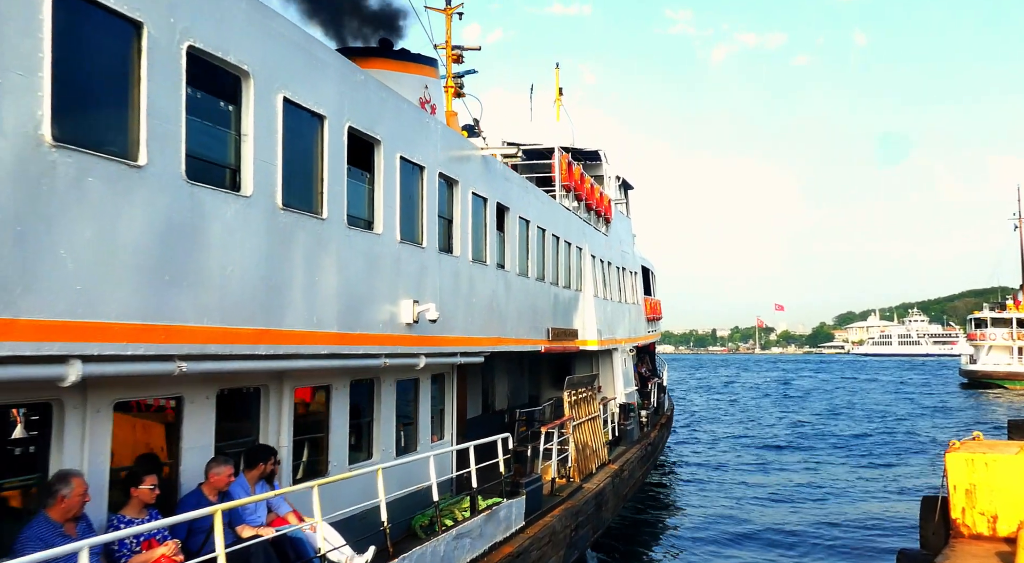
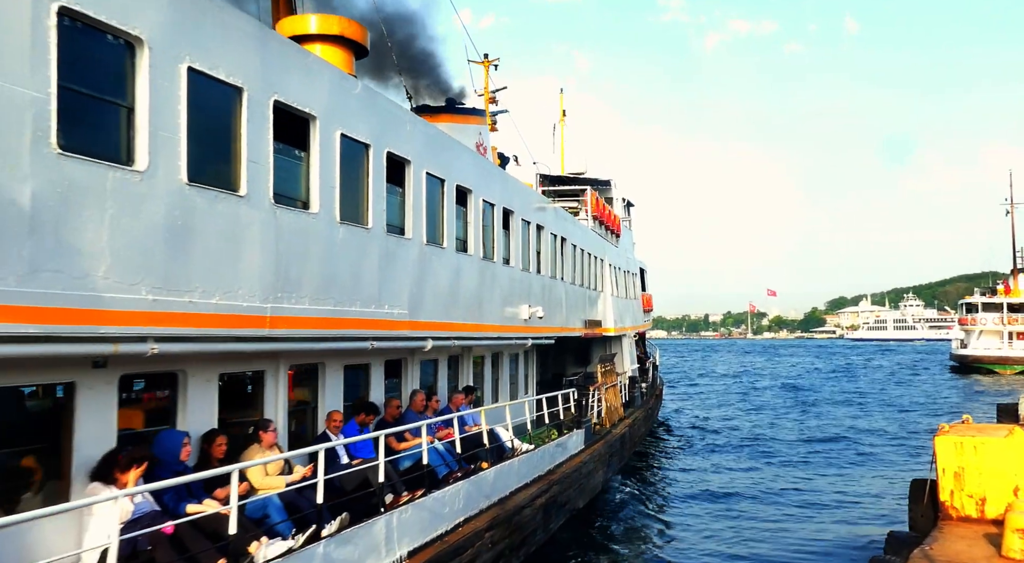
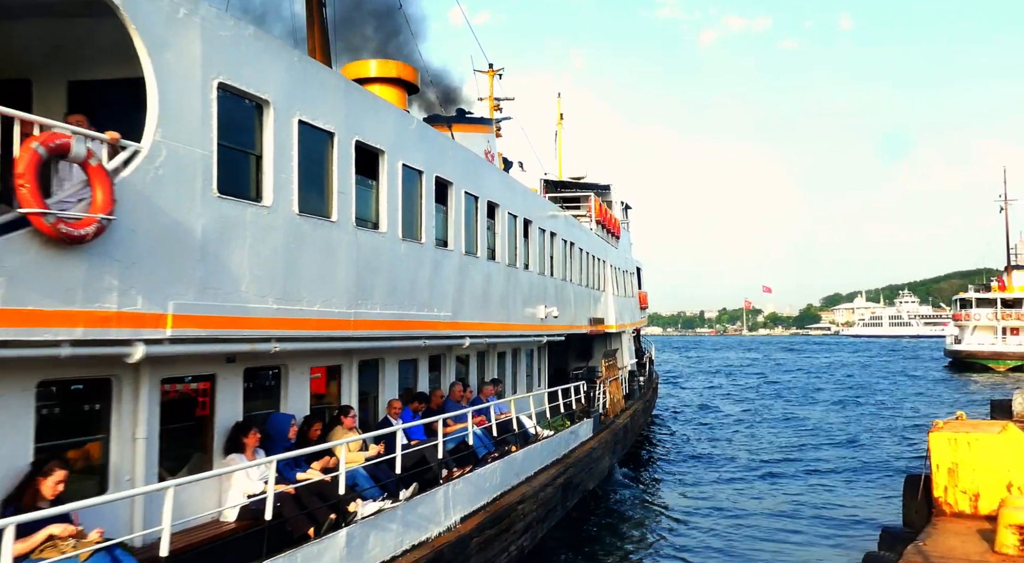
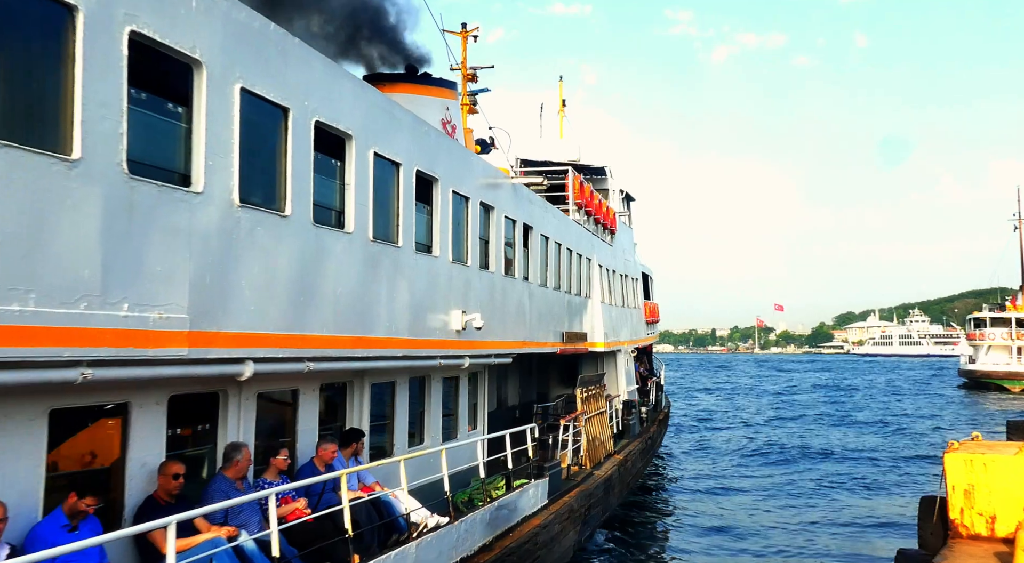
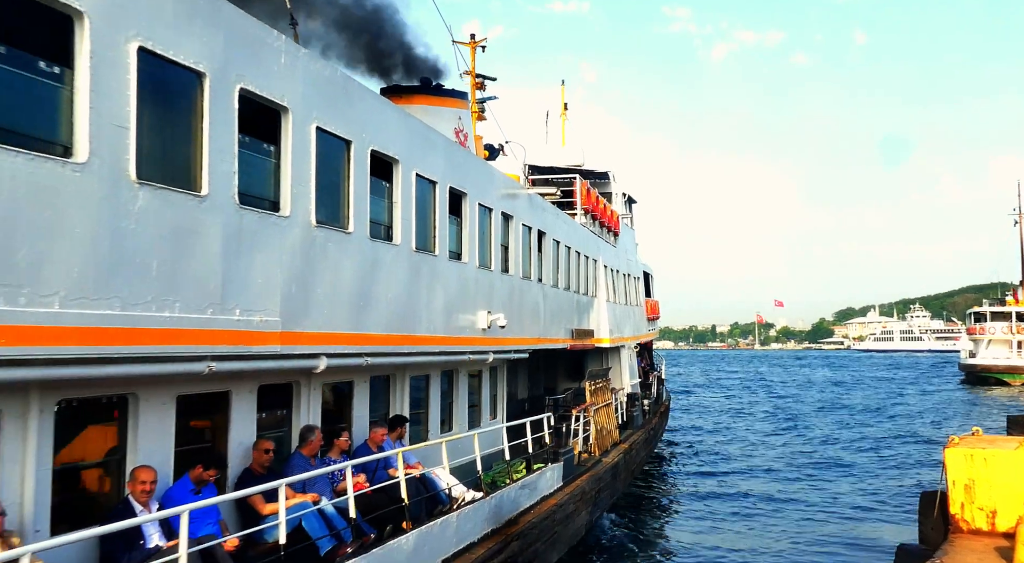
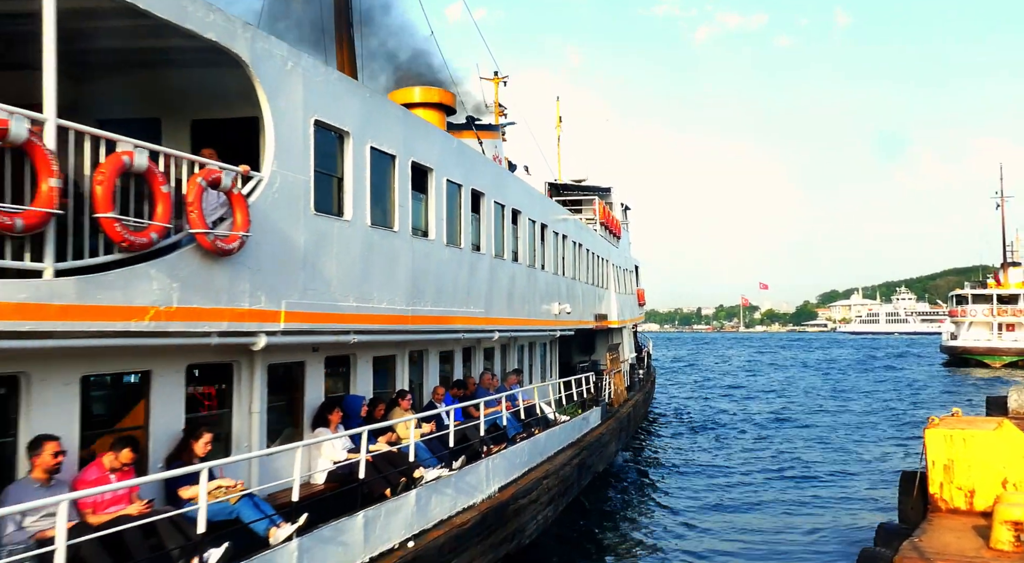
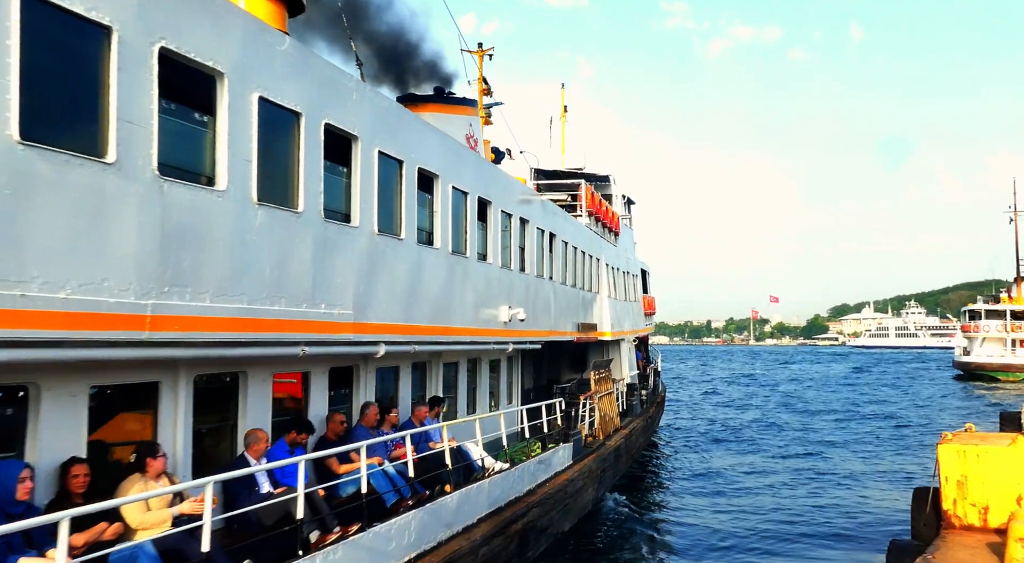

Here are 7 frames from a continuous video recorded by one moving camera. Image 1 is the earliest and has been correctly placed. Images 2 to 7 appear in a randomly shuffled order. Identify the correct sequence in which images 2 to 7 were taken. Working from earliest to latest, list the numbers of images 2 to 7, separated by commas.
4, 5, 7, 2, 3, 6
